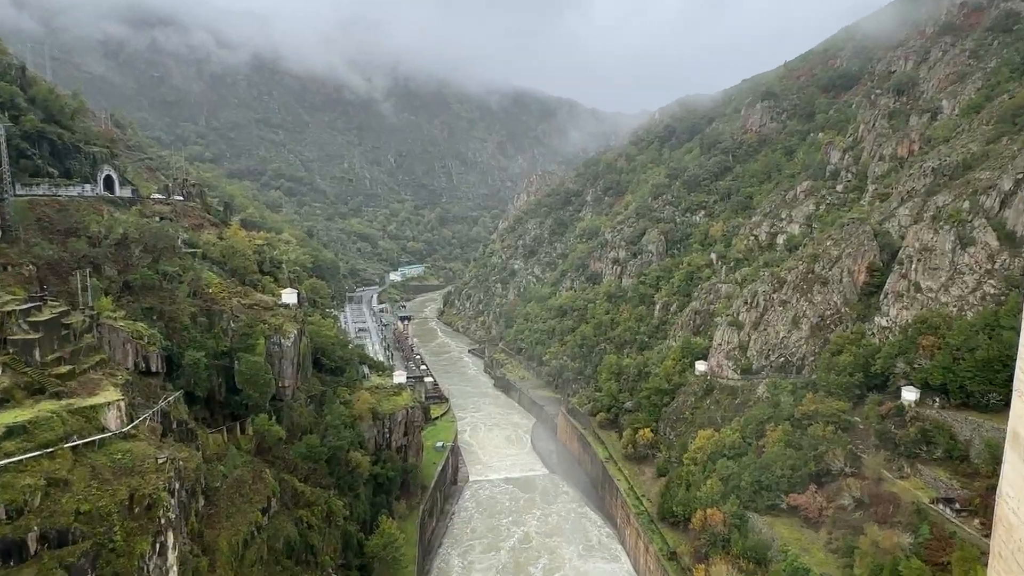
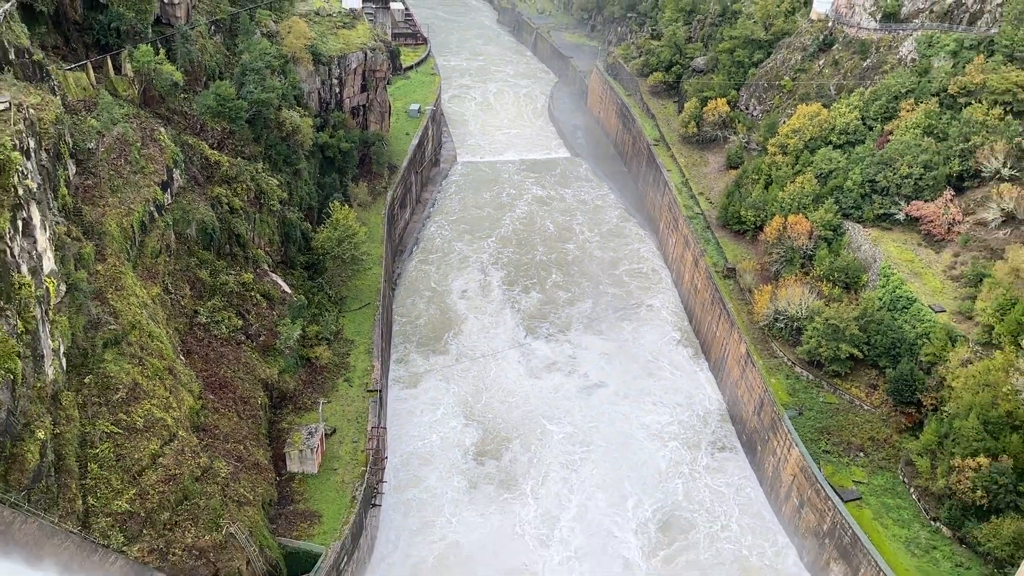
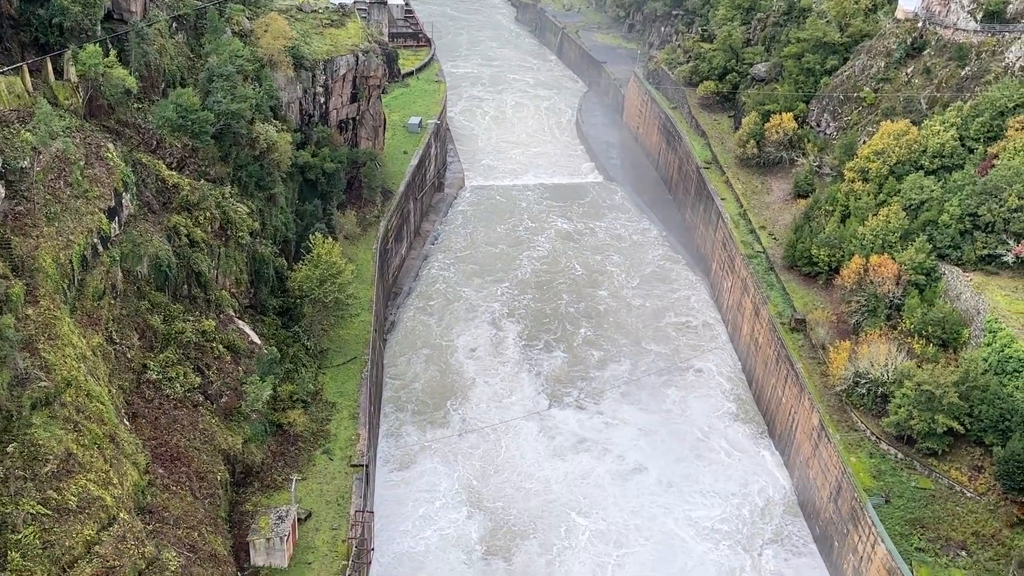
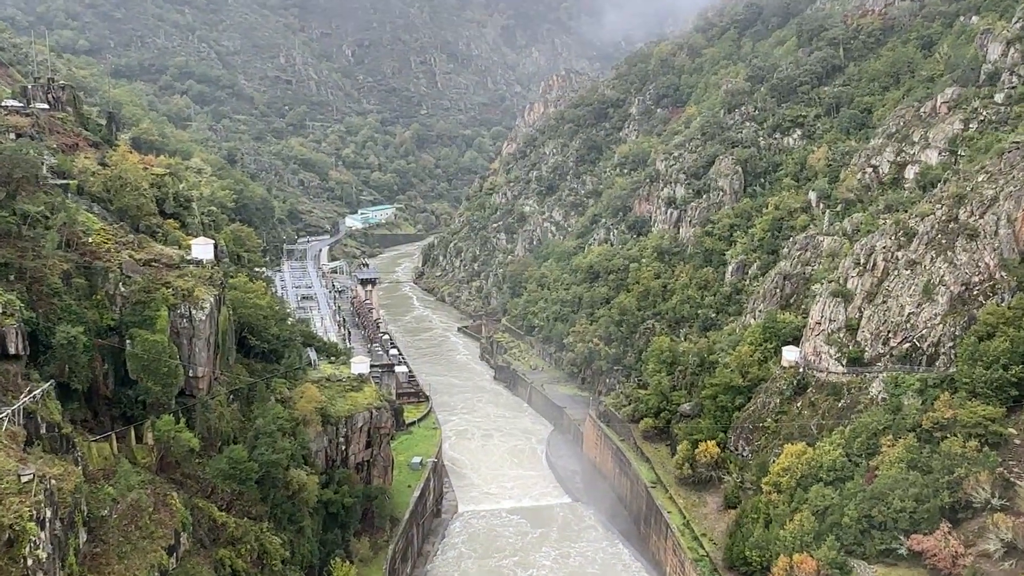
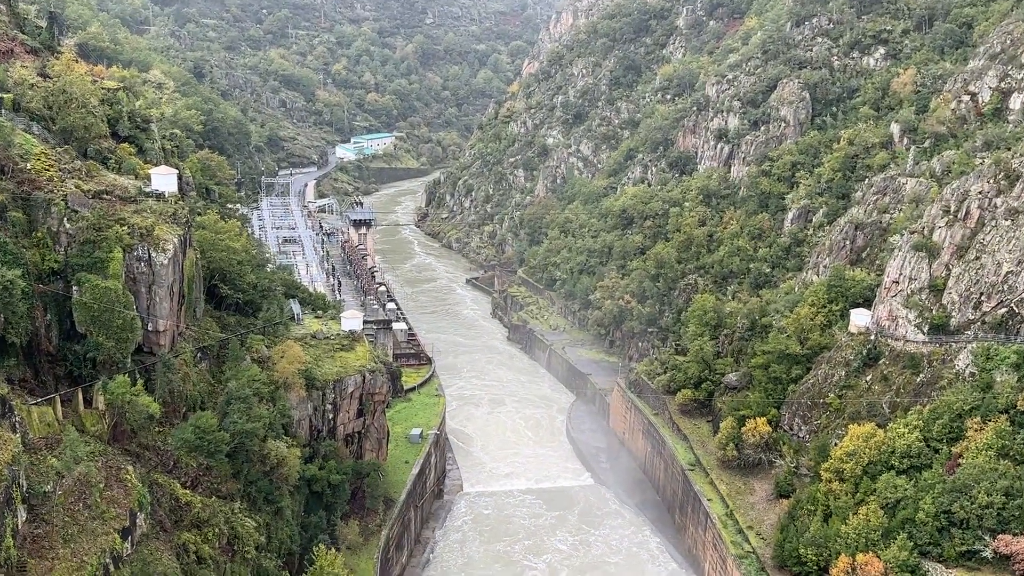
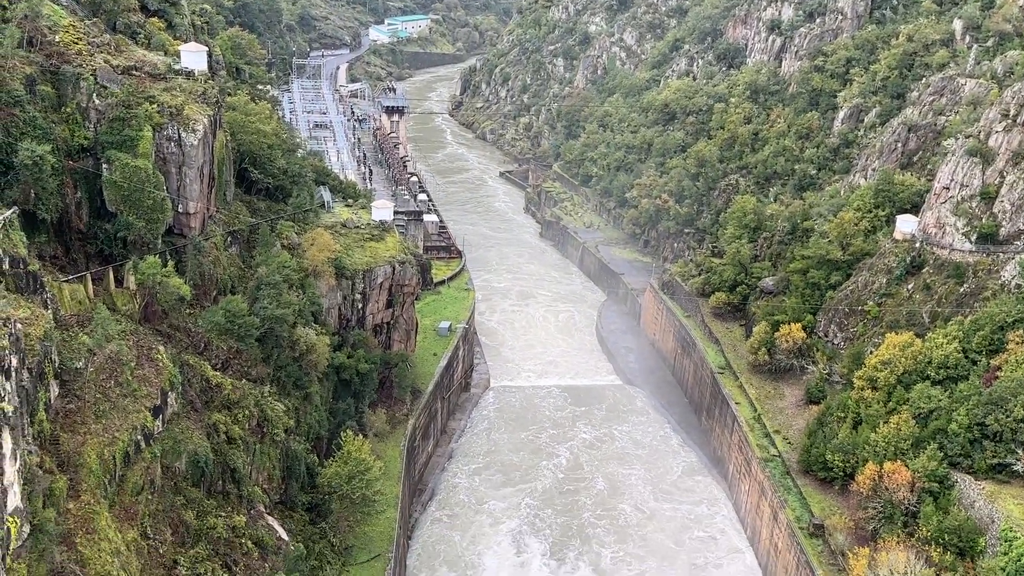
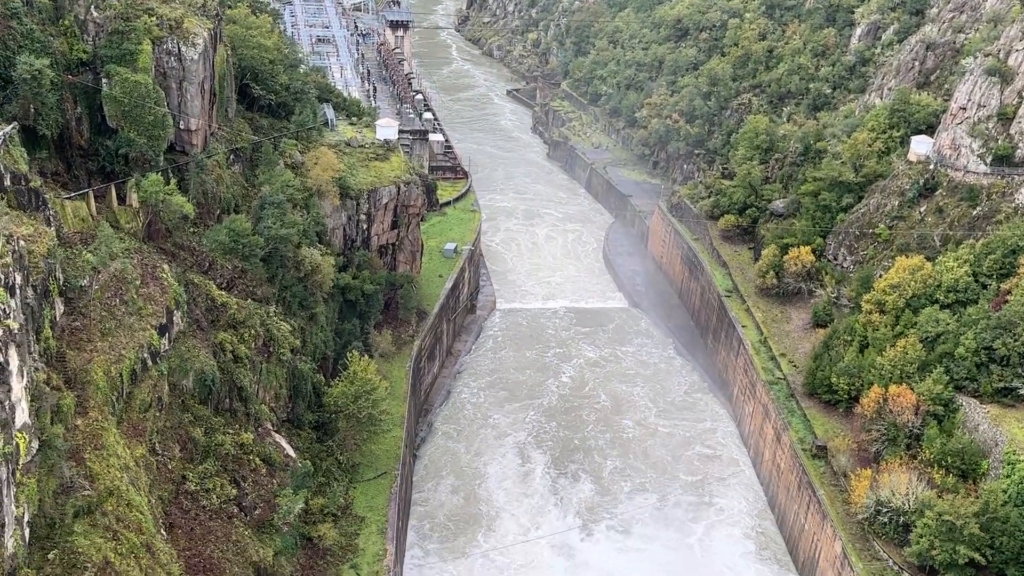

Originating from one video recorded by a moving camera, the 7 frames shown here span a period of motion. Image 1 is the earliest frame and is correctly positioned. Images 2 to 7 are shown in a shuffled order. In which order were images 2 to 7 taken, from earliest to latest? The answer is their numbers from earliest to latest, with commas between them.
4, 5, 6, 7, 3, 2
